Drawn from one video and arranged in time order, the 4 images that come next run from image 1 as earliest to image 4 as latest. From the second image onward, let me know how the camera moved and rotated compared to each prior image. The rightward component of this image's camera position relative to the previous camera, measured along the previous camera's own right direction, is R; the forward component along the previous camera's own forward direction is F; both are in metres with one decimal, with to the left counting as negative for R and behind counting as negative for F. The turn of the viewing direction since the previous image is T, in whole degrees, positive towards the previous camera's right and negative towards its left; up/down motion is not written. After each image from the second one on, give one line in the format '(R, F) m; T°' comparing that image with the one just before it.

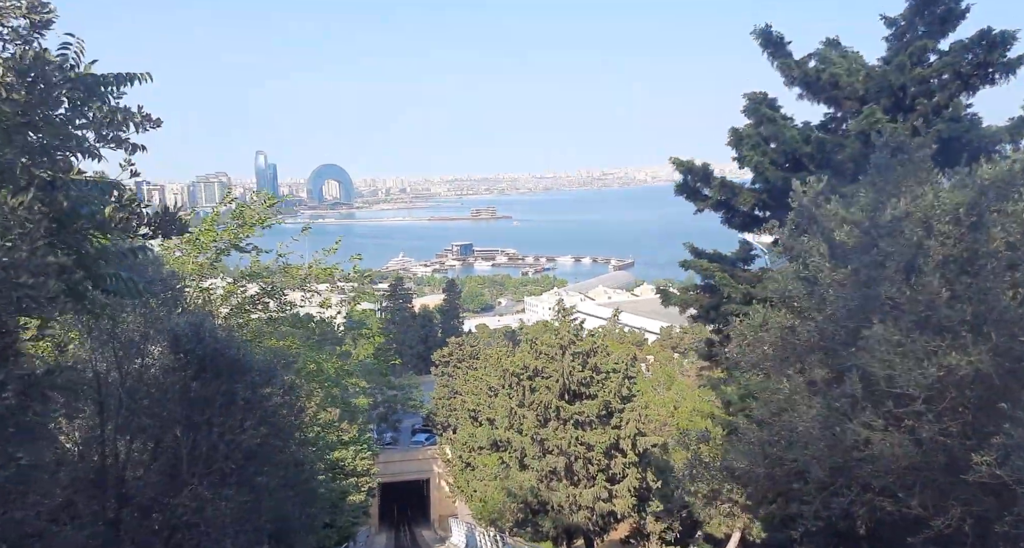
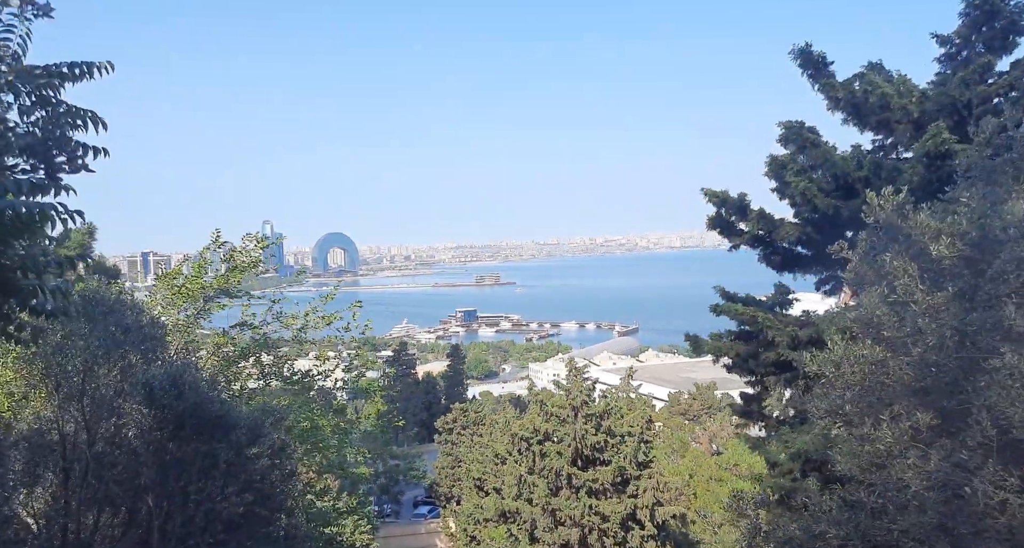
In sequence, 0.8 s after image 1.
(-0.1, +0.7) m; 0°
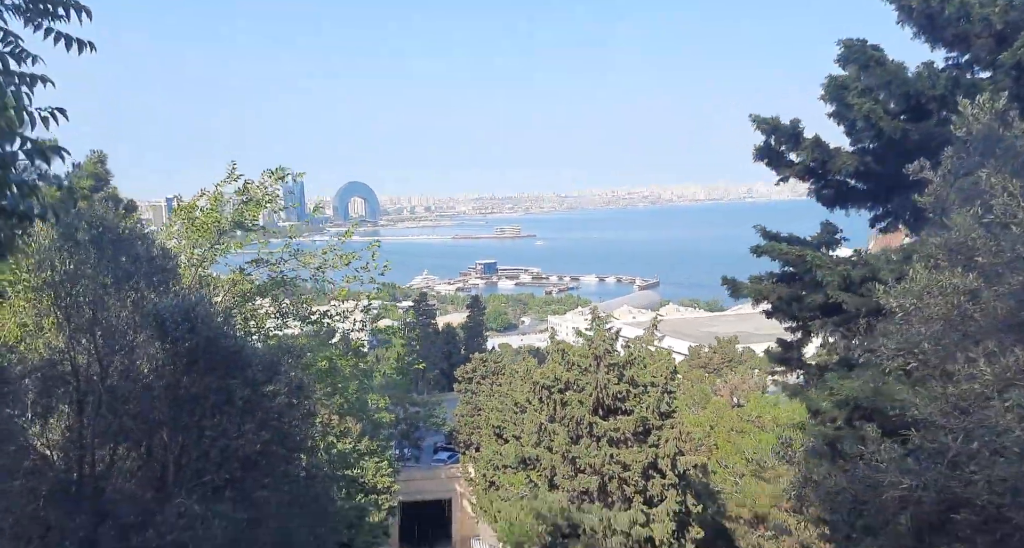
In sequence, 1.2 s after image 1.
(-0.1, +0.4) m; -1°
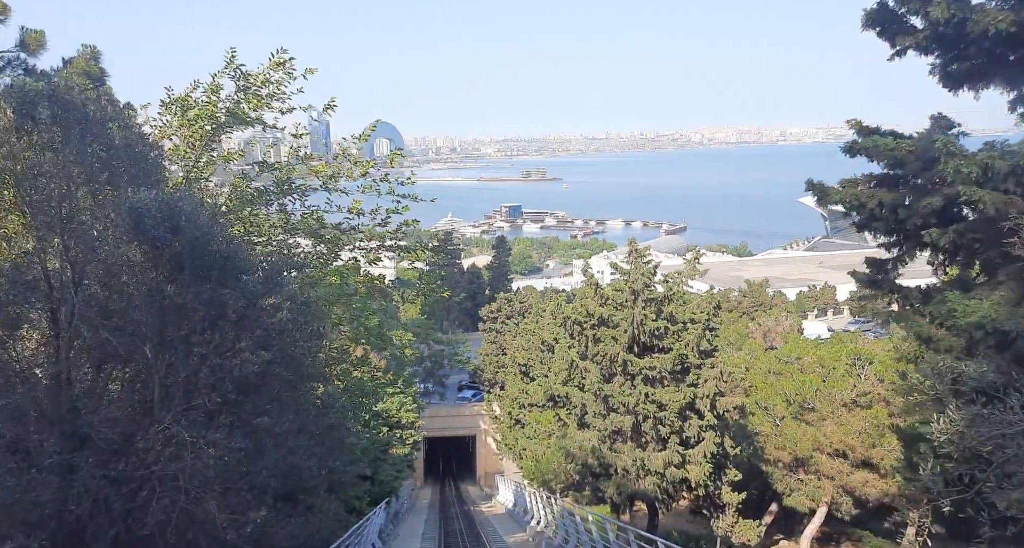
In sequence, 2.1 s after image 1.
(-0.1, +1.0) m; -2°
